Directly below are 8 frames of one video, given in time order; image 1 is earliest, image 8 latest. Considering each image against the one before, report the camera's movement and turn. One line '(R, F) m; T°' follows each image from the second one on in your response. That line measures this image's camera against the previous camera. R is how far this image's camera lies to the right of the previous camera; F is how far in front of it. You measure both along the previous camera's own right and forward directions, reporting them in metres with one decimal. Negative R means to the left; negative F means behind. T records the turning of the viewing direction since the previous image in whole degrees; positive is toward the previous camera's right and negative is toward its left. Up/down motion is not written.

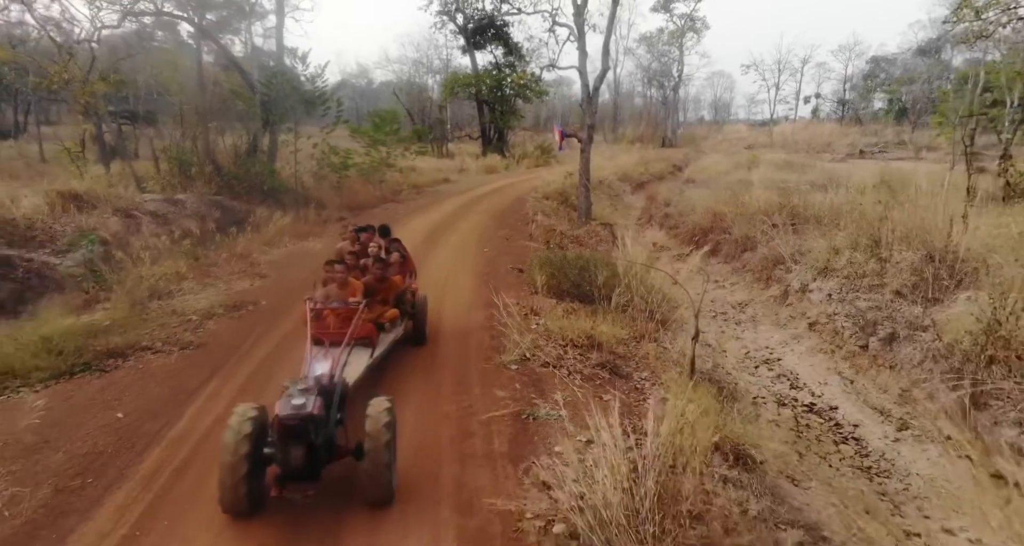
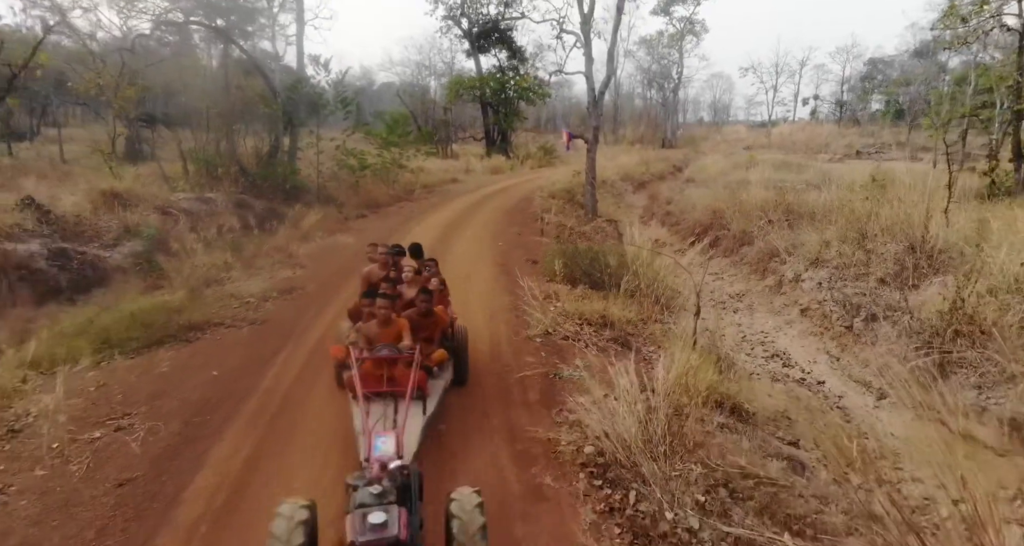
(-0.3, -1.0) m; 0°
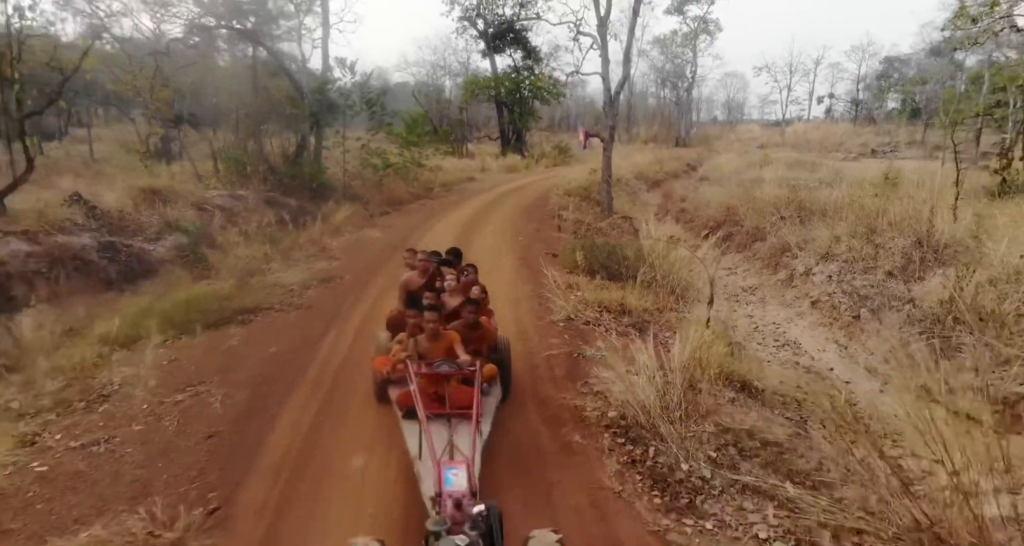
(-0.2, -0.6) m; -1°
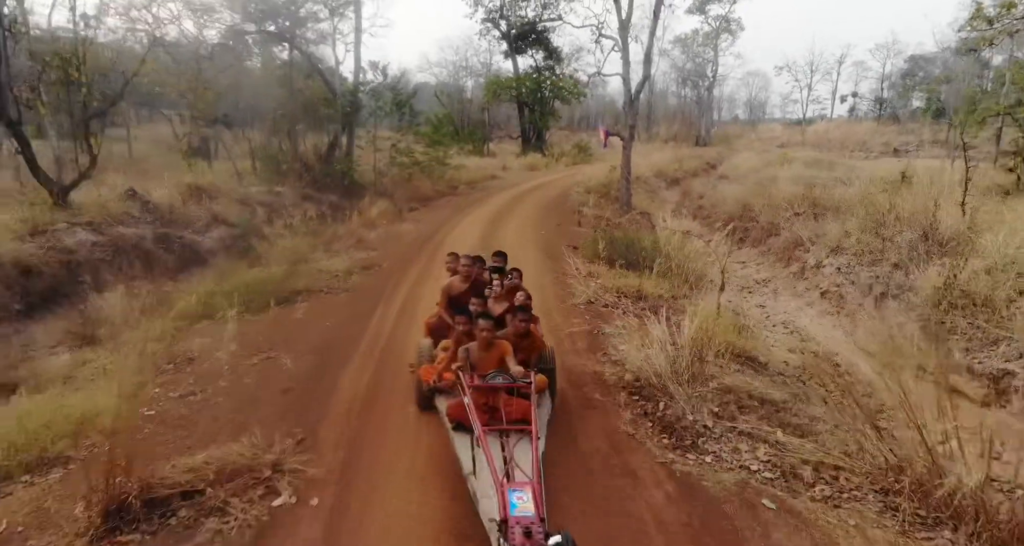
(-0.1, -0.8) m; -2°
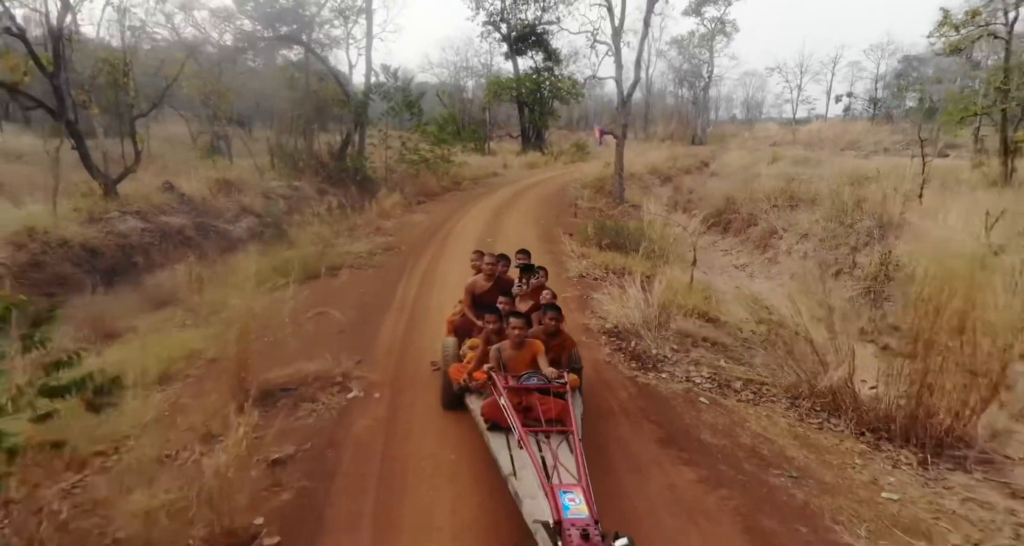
(-0.1, -1.6) m; 0°
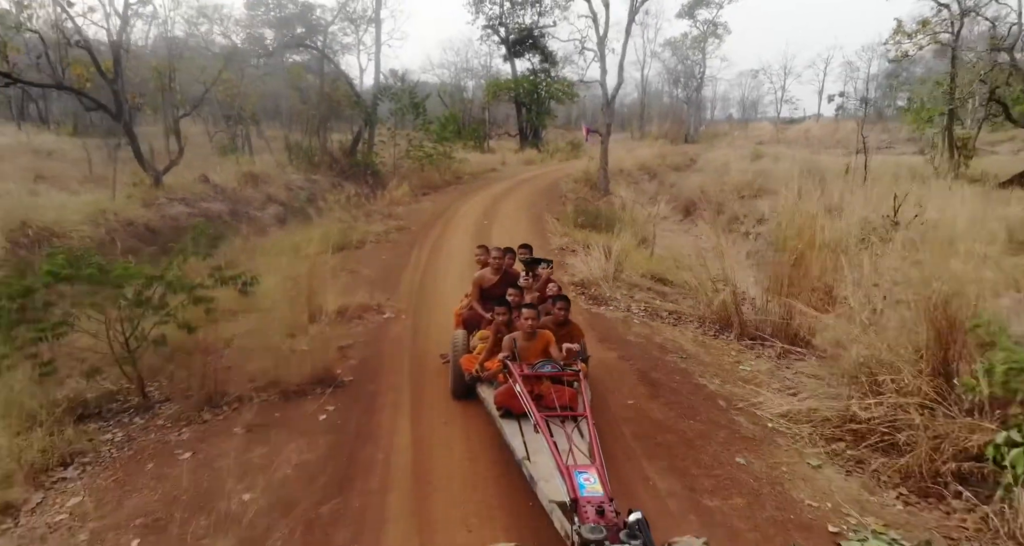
(+0.2, -2.3) m; 0°
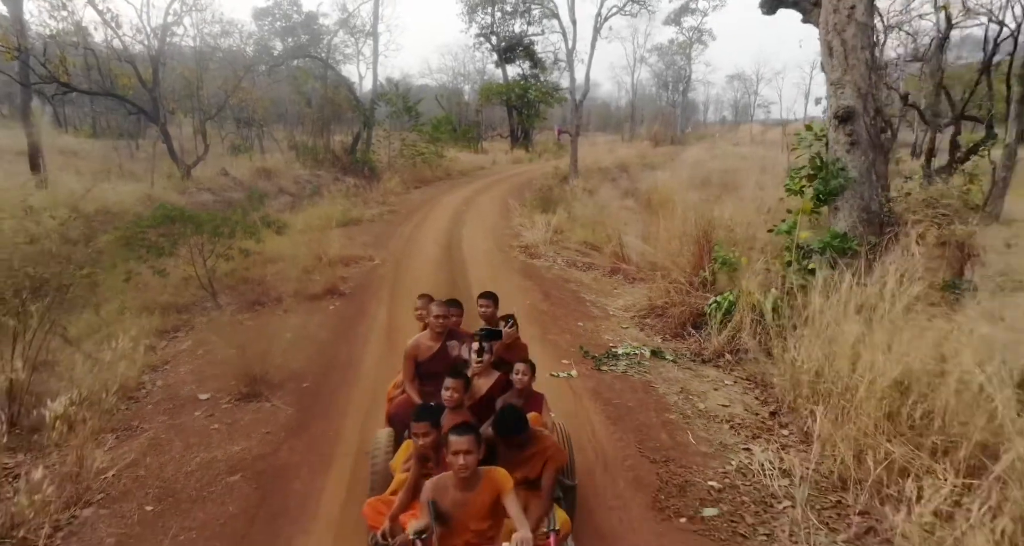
(+0.8, -3.2) m; 0°
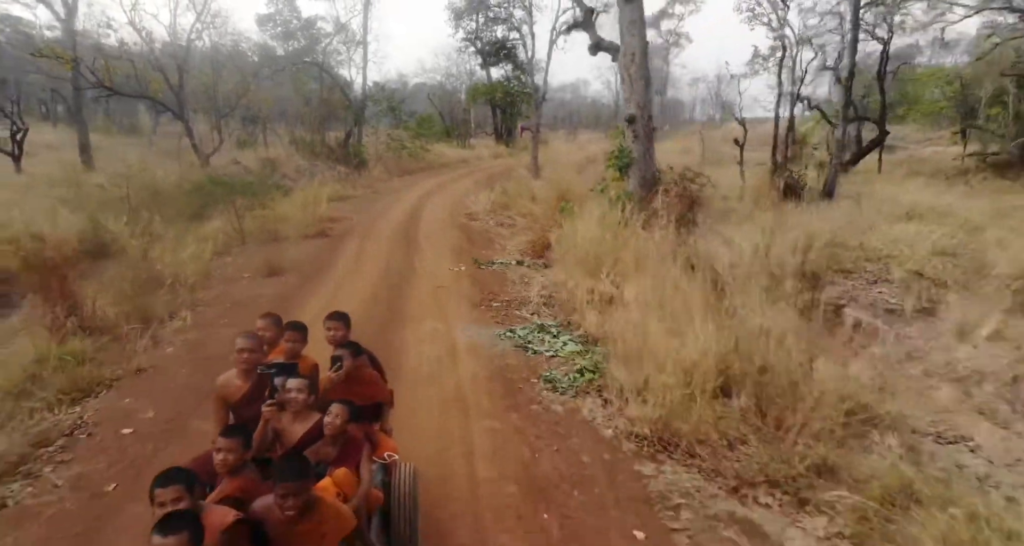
(+1.3, -4.4) m; 0°
